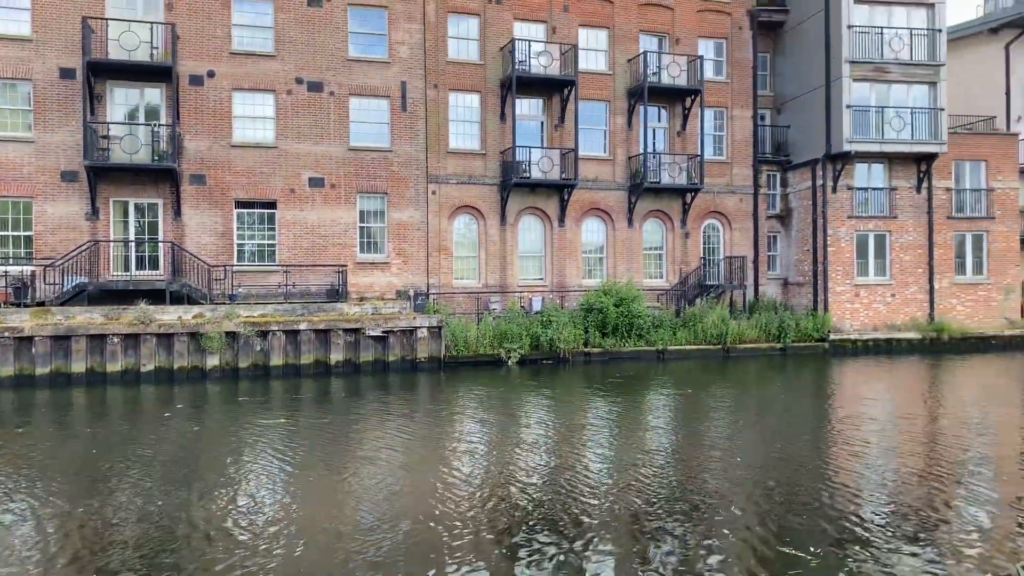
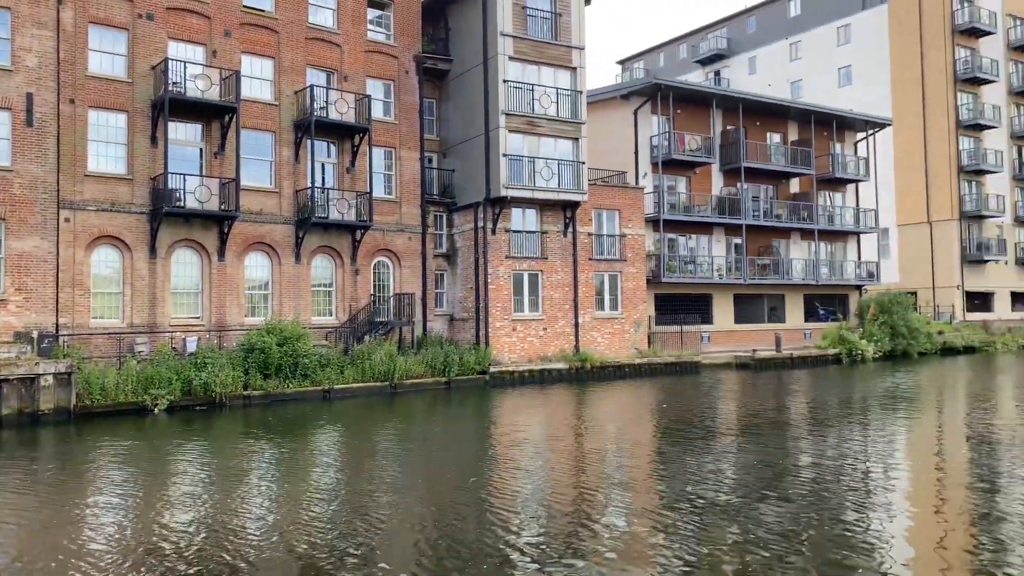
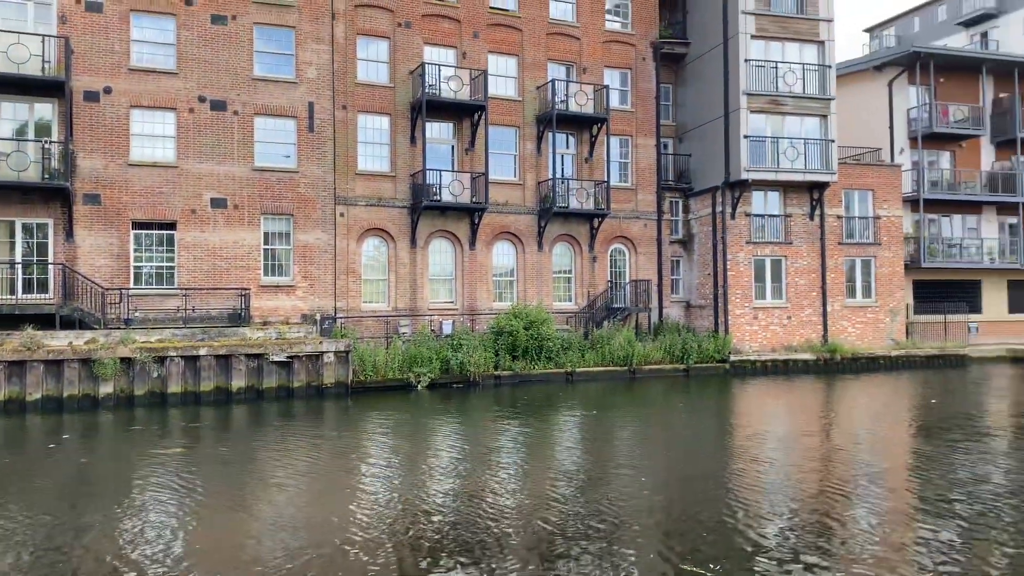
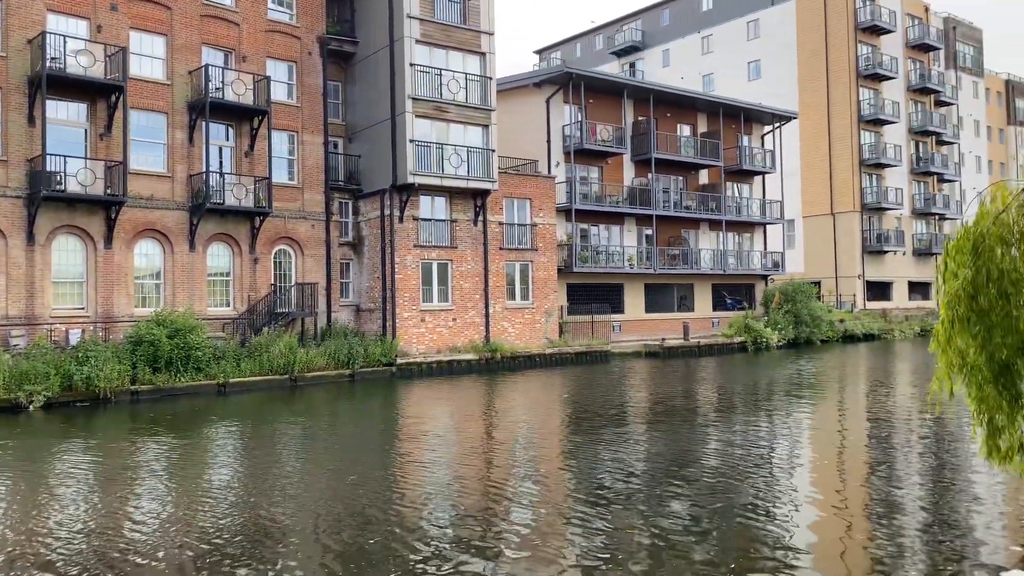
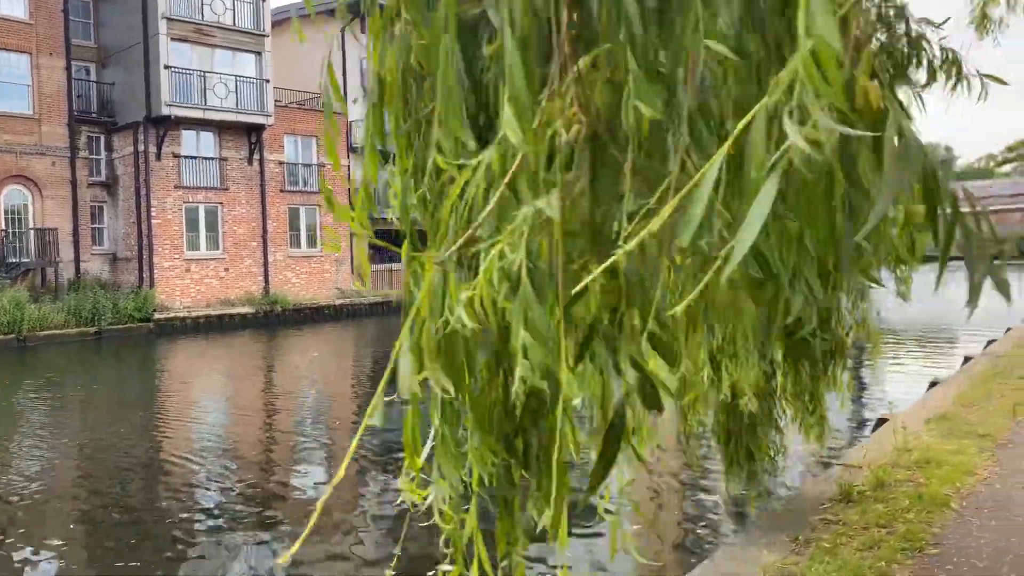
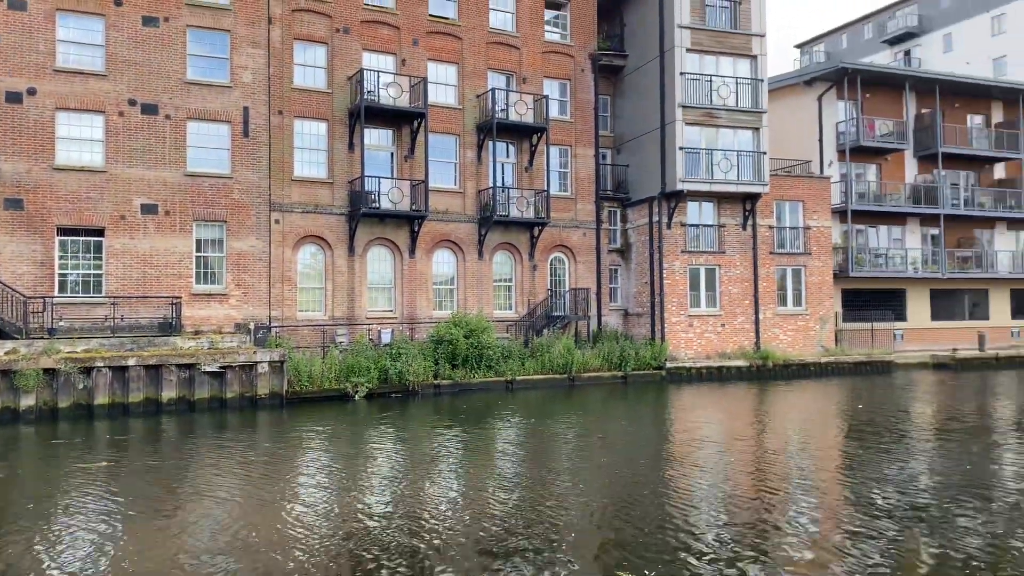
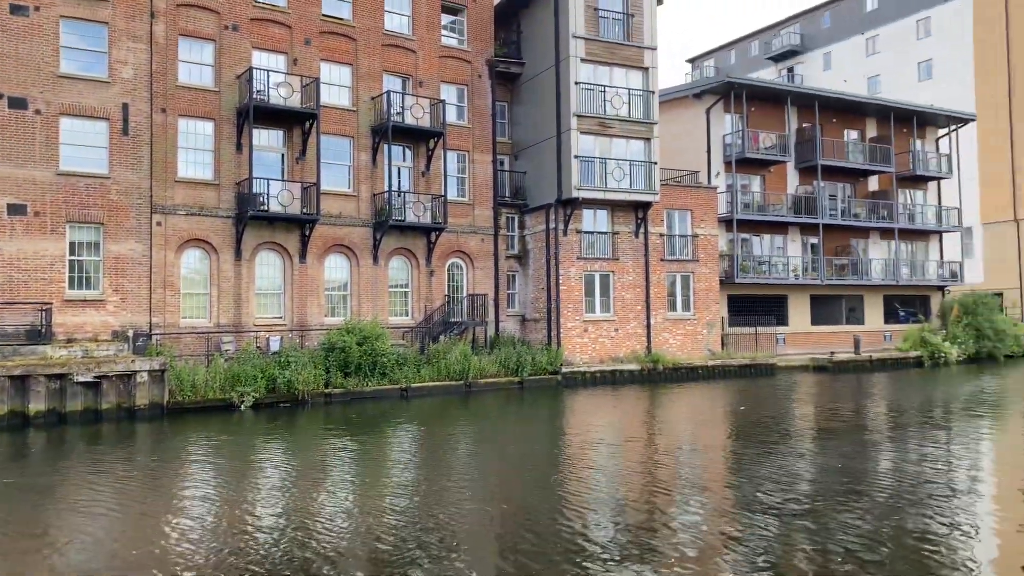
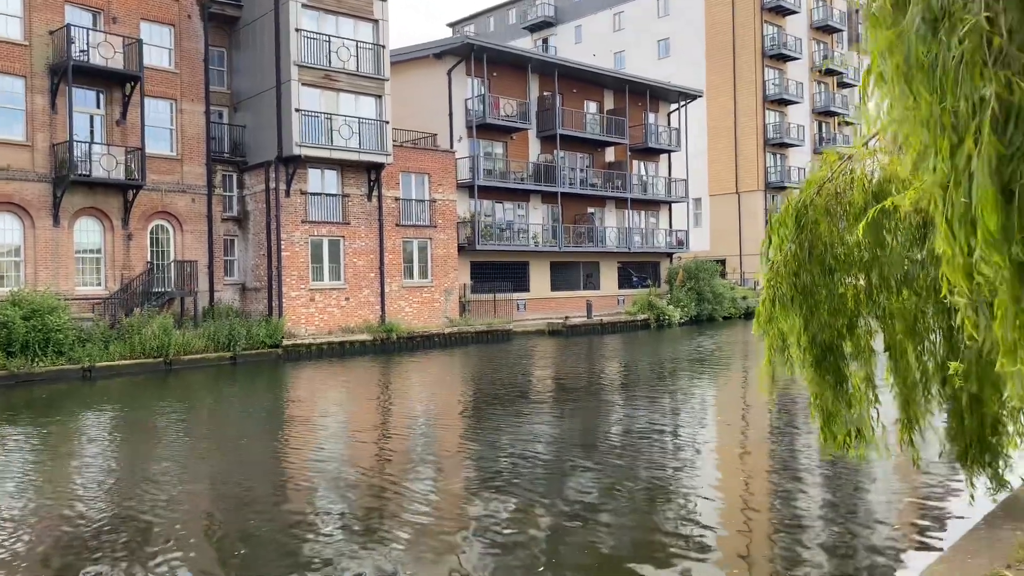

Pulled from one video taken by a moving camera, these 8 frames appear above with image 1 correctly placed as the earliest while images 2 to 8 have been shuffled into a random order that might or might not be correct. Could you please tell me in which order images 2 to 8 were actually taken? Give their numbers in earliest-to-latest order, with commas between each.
3, 6, 7, 2, 4, 8, 5
